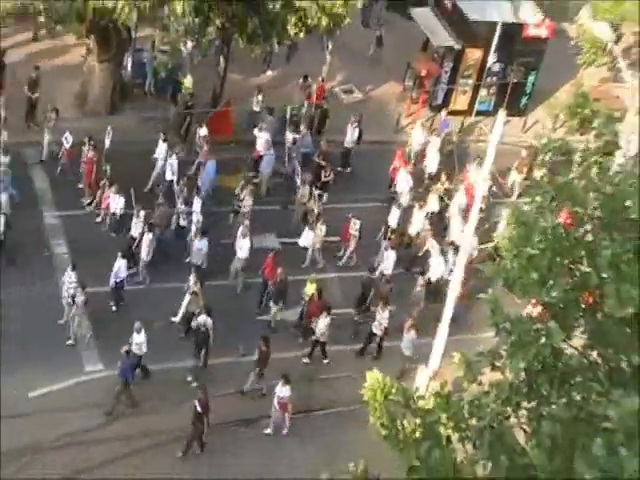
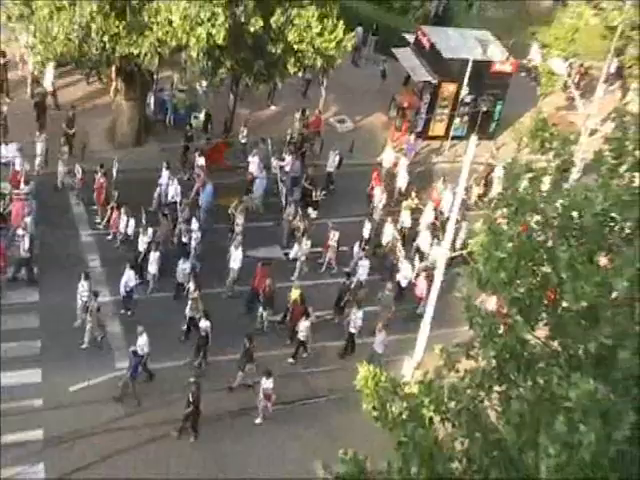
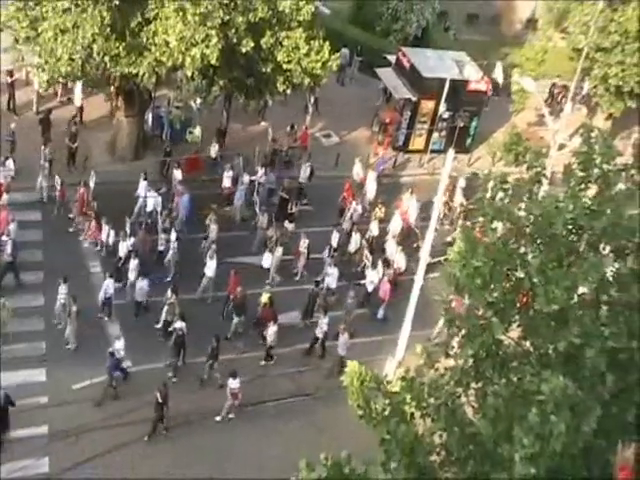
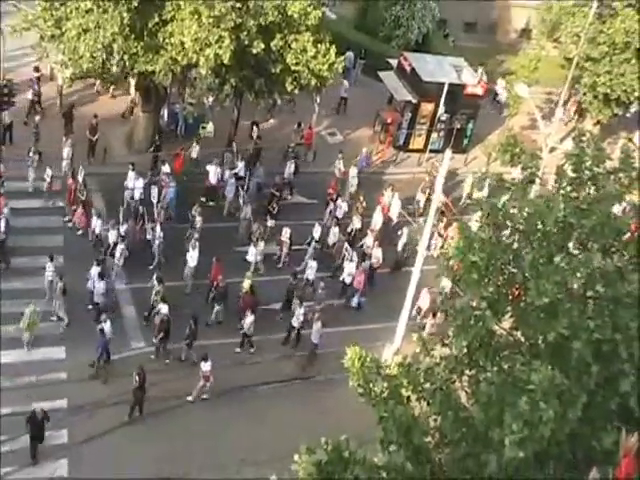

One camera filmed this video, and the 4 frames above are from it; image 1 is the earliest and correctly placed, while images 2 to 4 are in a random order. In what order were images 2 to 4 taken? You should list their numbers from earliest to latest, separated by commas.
2, 3, 4
